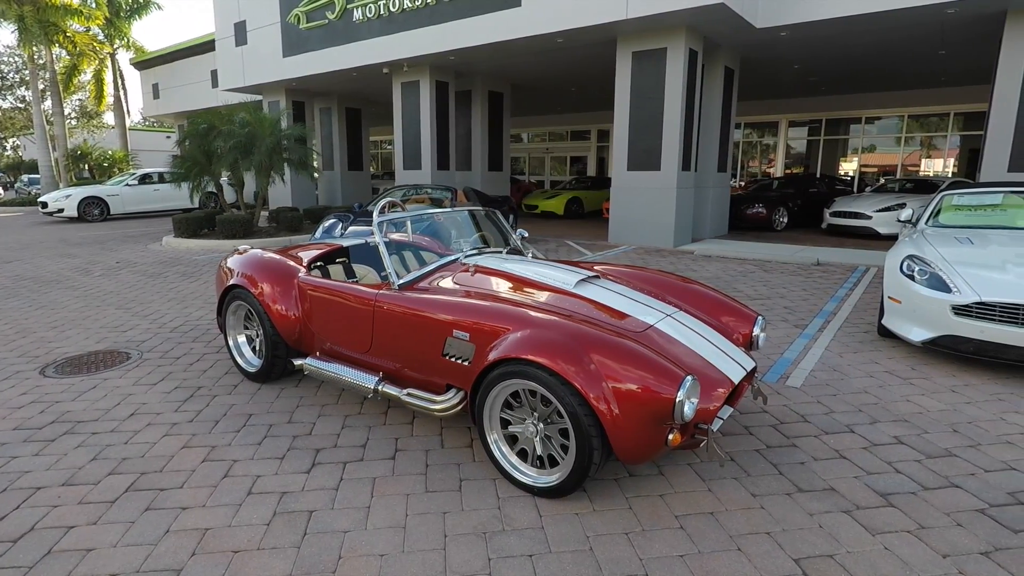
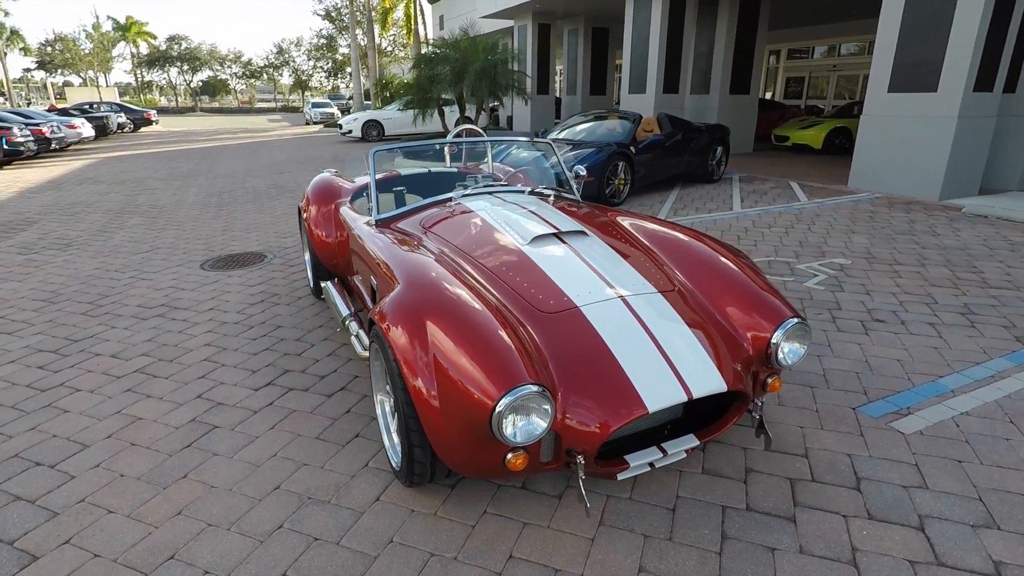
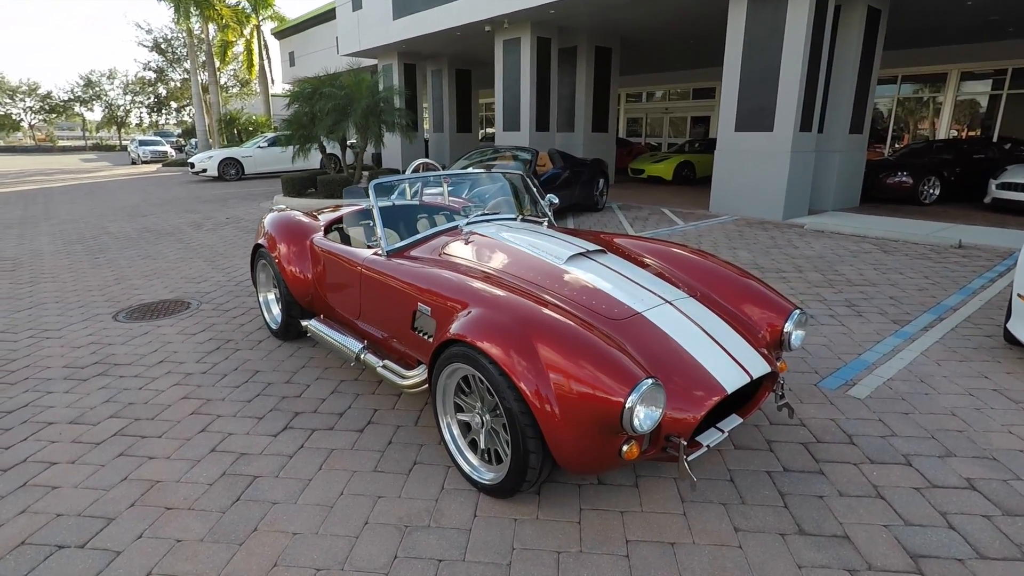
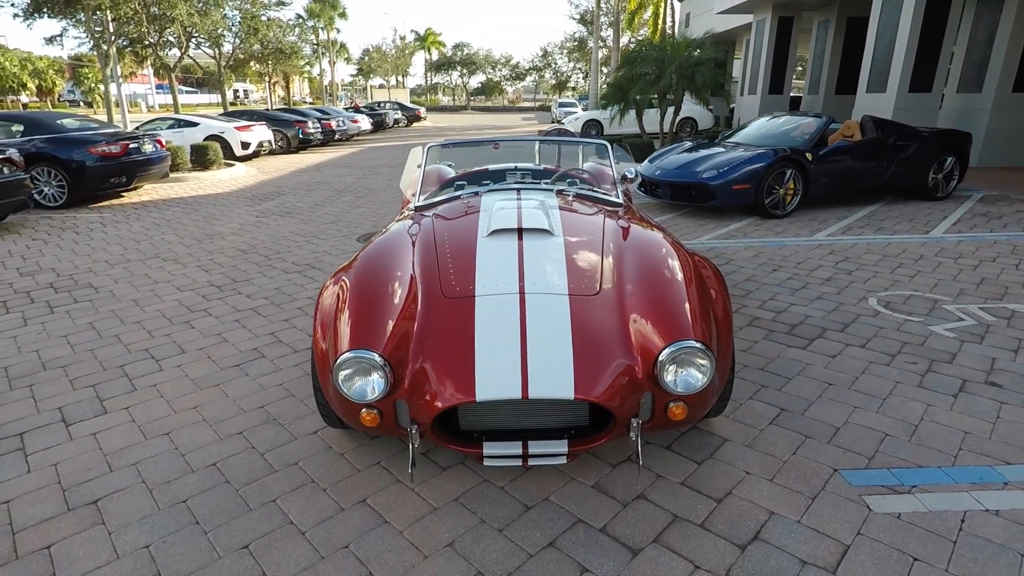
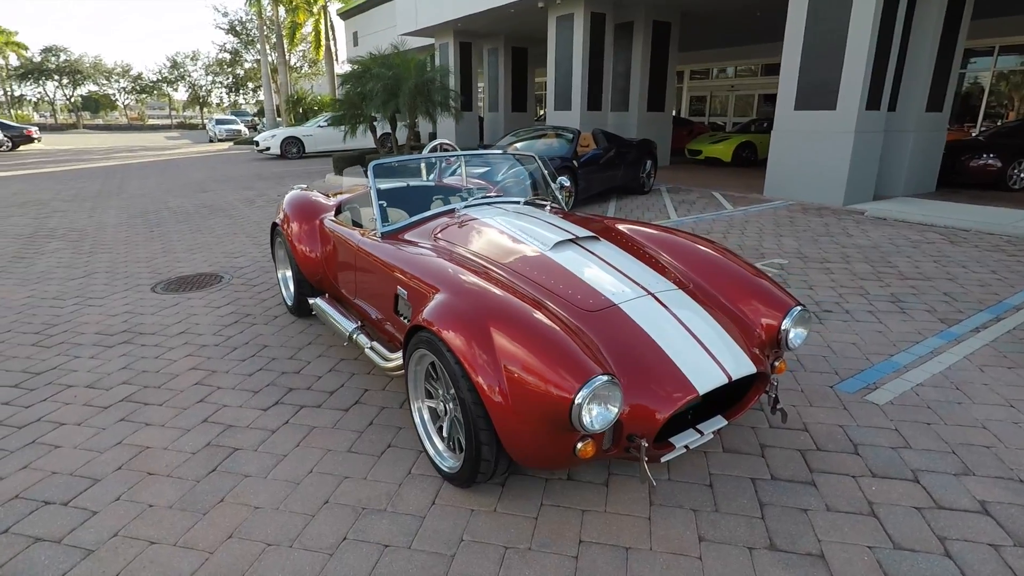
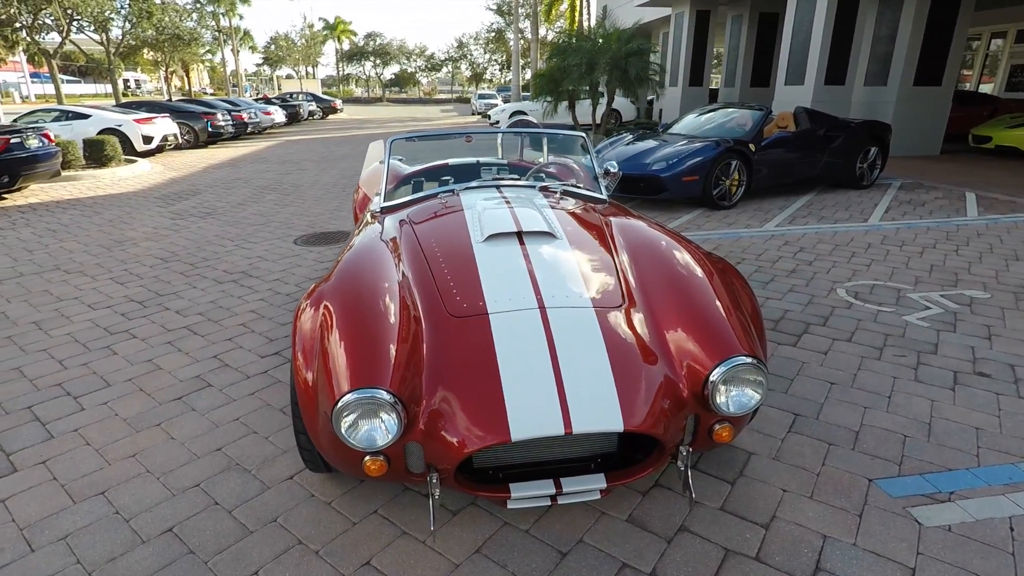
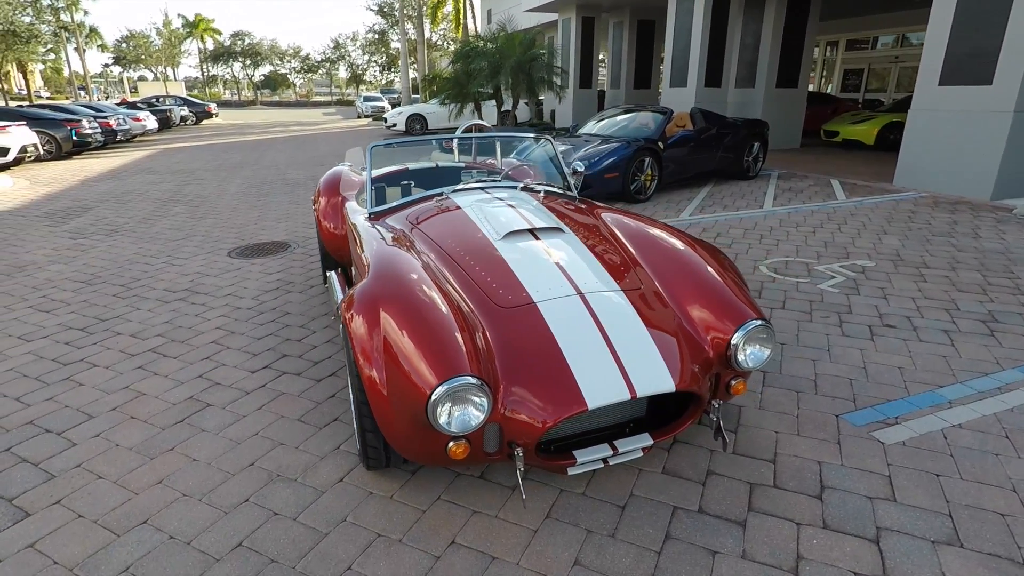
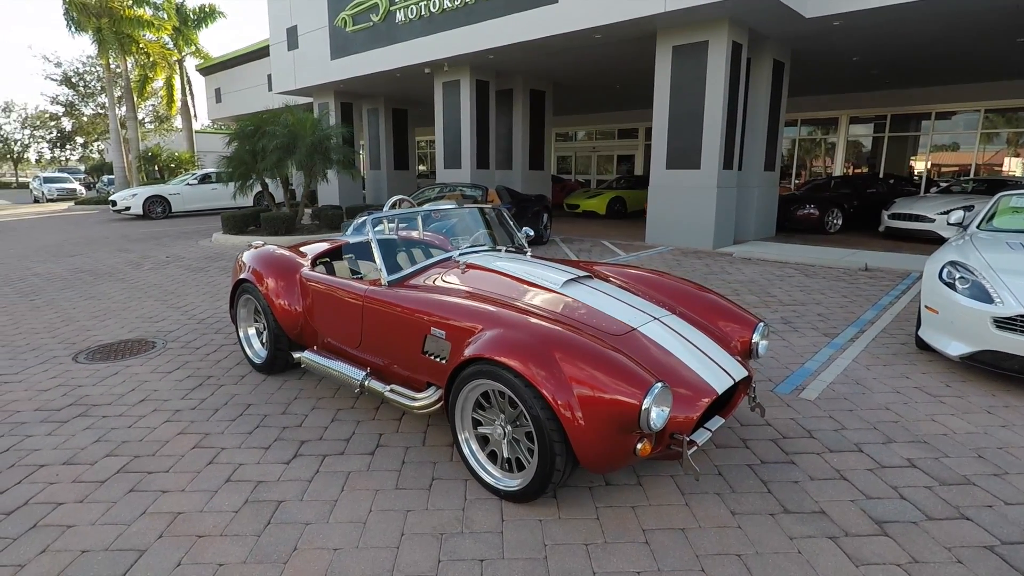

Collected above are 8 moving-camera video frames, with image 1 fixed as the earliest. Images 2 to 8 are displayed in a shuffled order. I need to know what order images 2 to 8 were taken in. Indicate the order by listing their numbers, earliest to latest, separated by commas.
8, 3, 5, 2, 7, 6, 4
